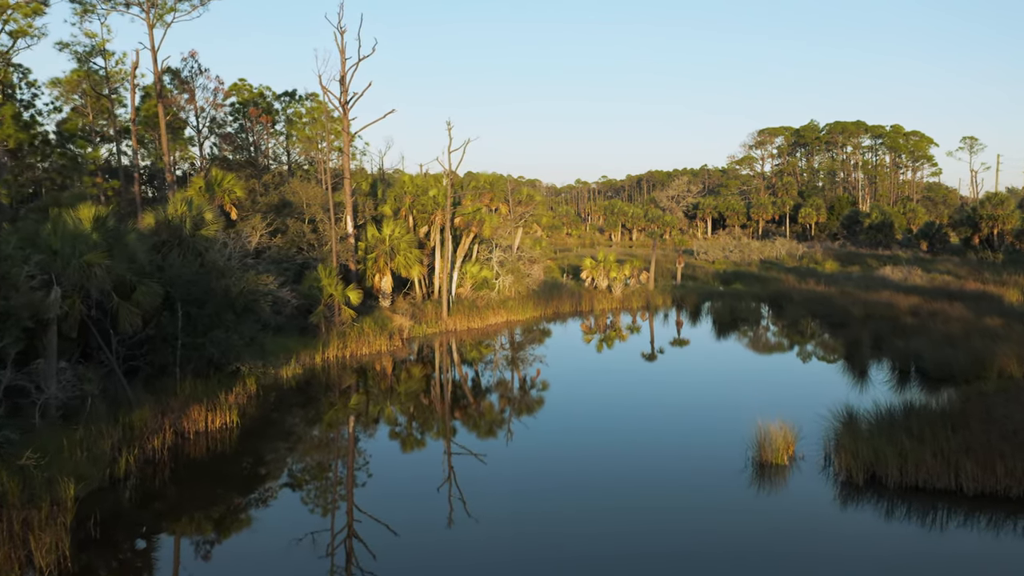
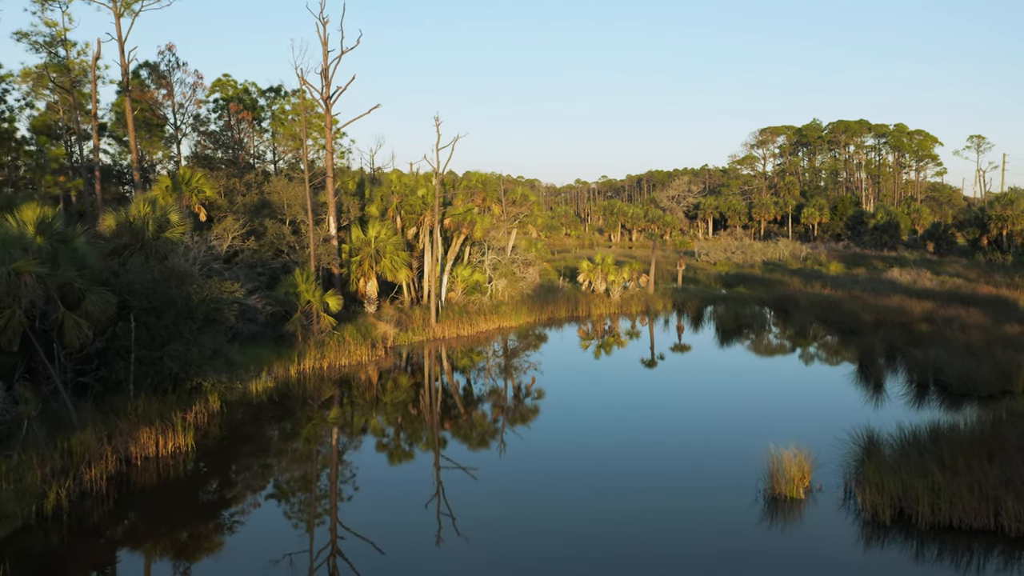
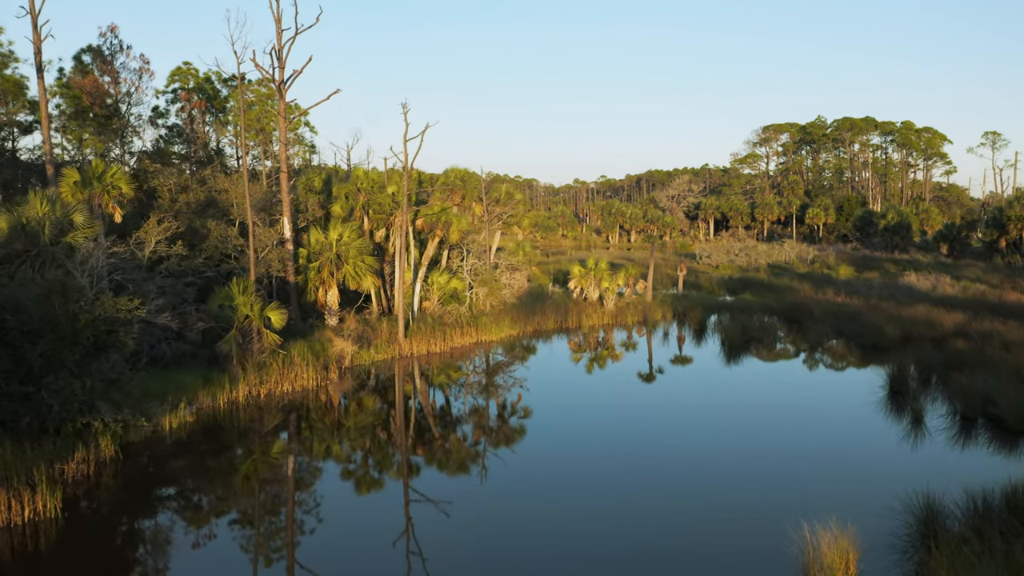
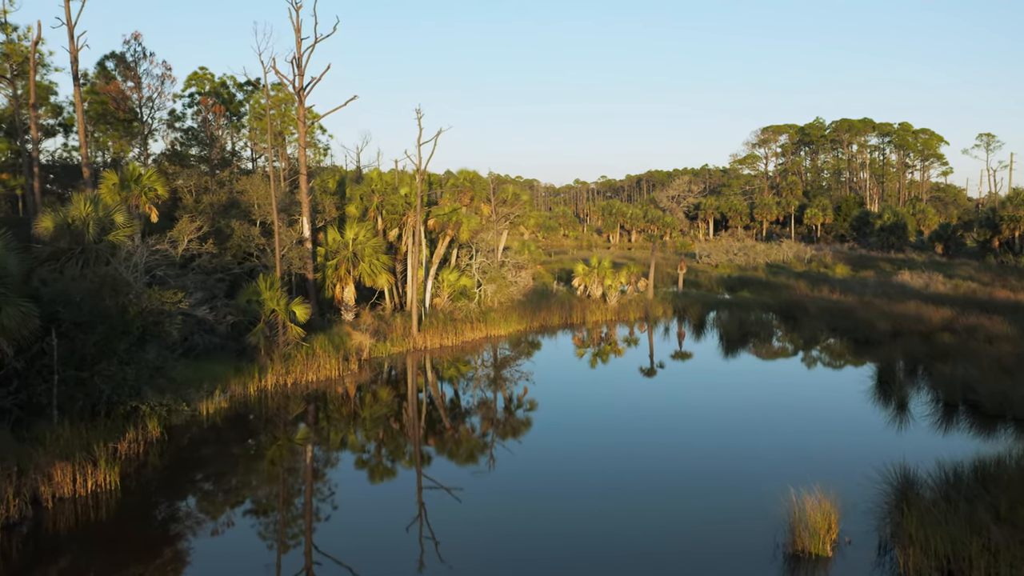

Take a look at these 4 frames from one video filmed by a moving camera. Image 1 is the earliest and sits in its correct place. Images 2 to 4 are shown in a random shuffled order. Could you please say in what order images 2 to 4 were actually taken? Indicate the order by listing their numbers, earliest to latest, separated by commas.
2, 4, 3
